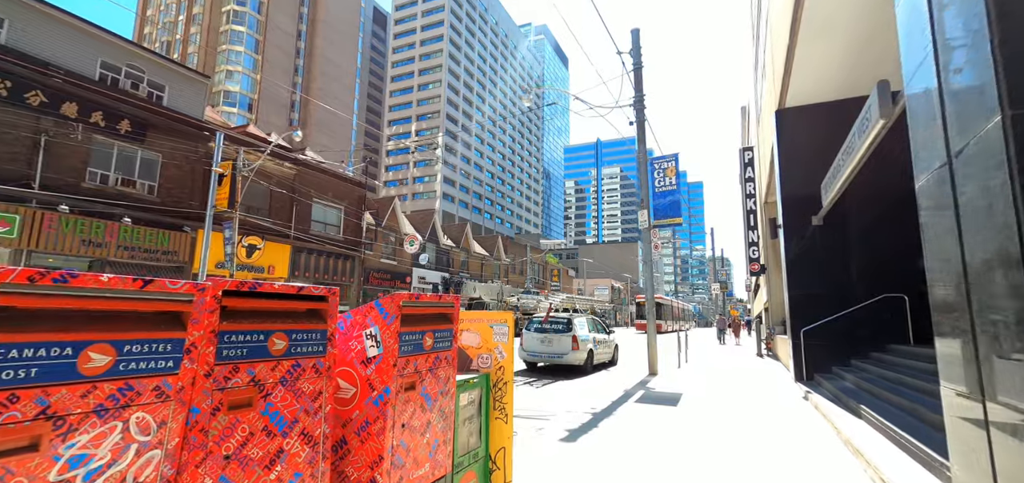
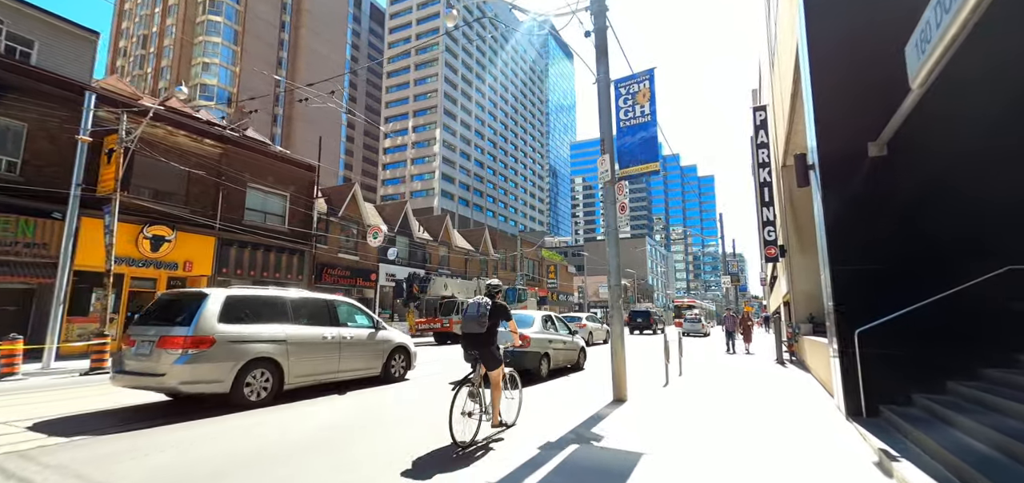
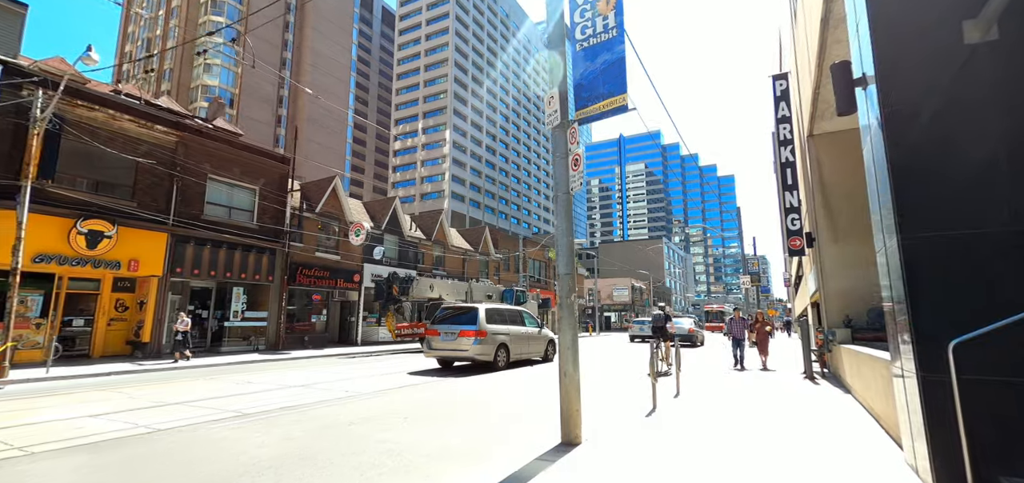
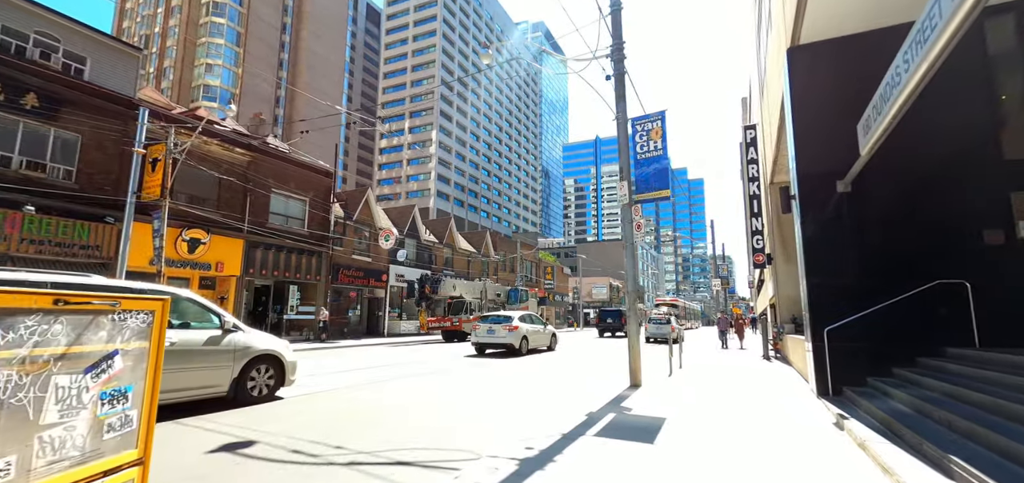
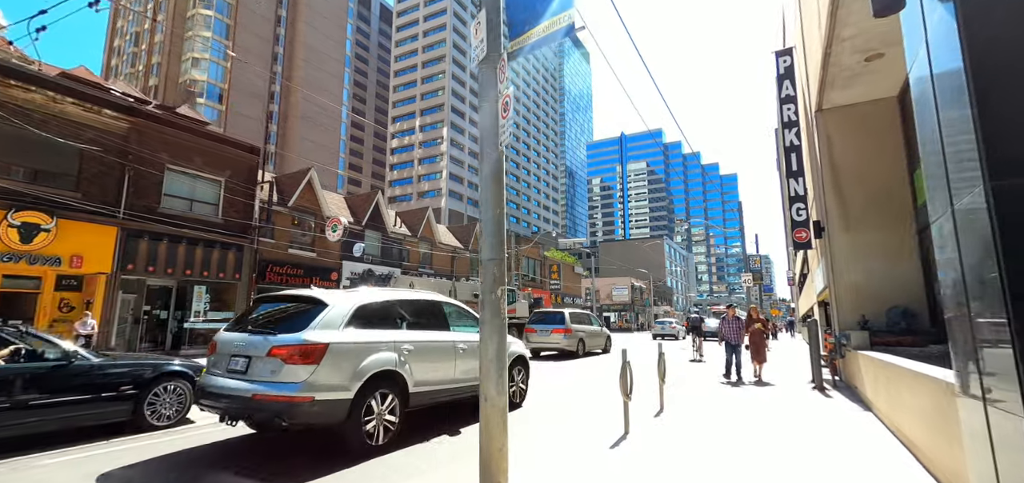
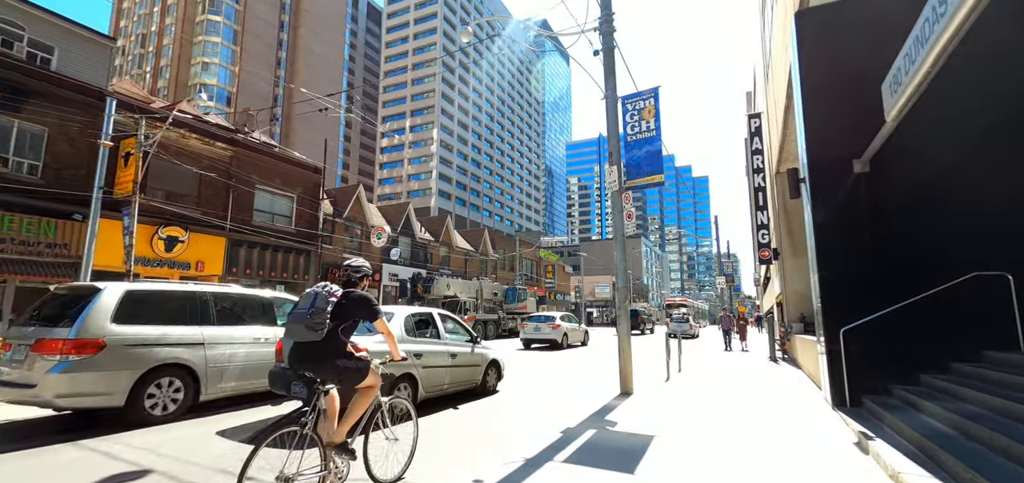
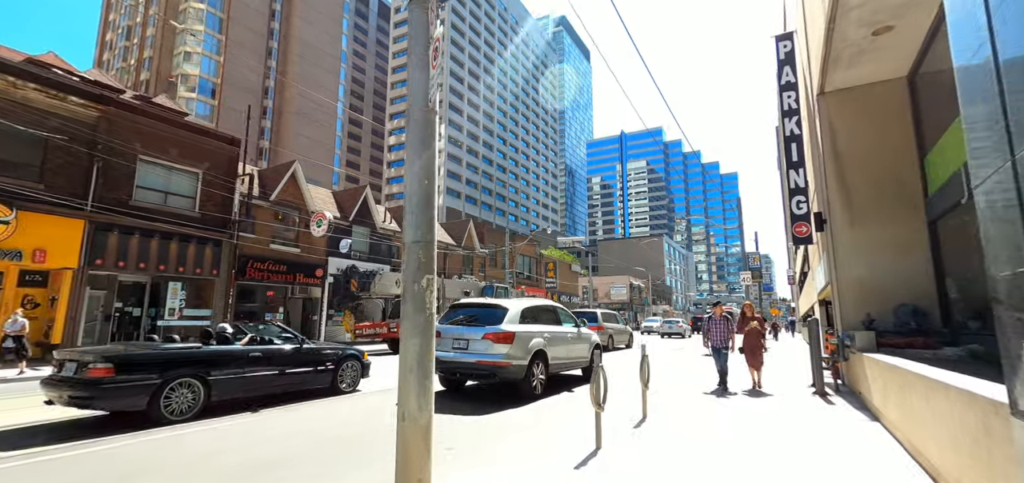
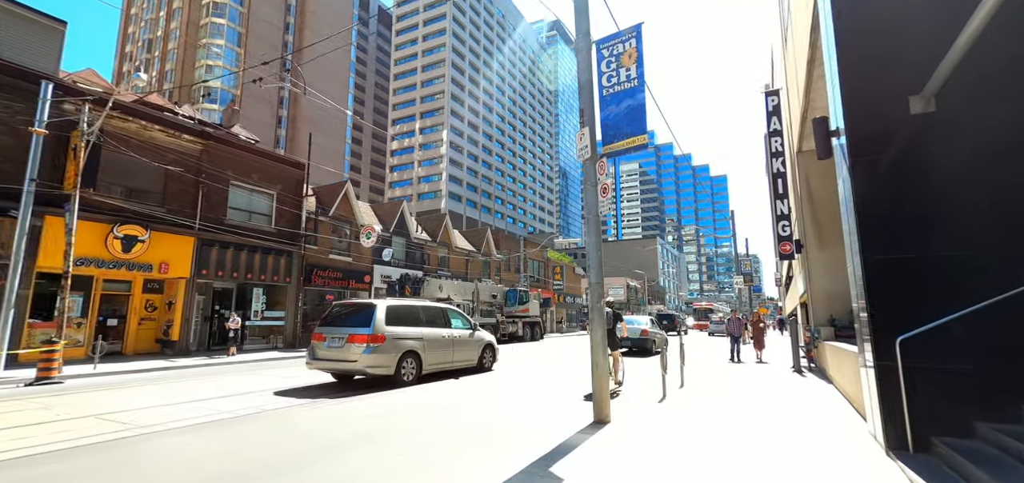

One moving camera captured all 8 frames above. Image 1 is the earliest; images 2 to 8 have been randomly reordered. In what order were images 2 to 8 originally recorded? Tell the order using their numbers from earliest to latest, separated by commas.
4, 6, 2, 8, 3, 5, 7
